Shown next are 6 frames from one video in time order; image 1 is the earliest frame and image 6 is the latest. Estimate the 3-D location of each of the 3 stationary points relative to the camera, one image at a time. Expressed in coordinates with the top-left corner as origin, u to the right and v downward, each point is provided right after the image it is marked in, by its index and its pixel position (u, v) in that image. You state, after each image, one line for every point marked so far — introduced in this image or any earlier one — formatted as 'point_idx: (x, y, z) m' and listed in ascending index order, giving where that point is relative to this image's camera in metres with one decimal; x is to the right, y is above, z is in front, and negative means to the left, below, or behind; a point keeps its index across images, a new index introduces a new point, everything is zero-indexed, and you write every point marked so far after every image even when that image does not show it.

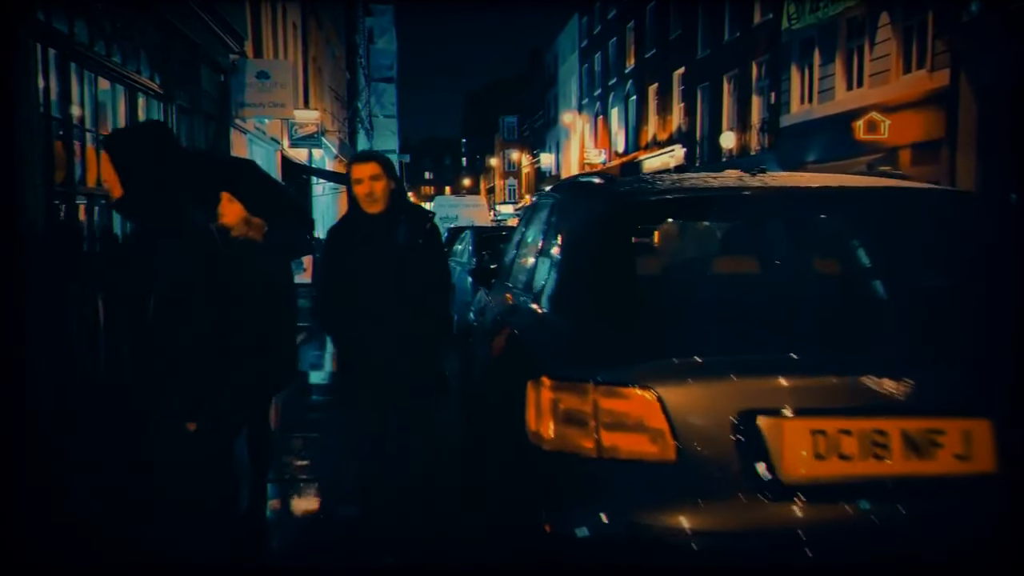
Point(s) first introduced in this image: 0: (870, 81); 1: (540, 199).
0: (+7.1, +4.1, +16.3) m
1: (+0.2, +0.5, +4.7) m
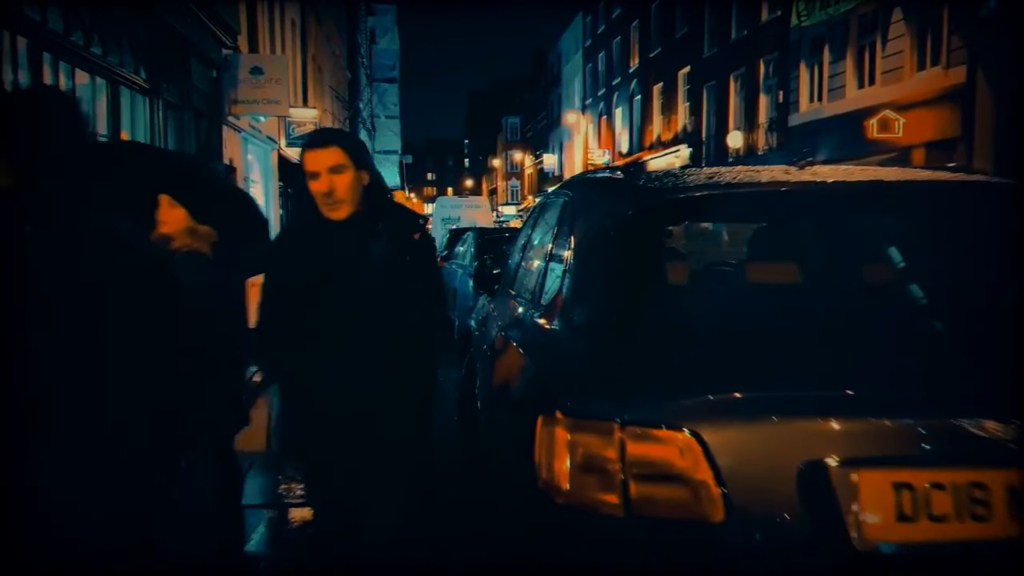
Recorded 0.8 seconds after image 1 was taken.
0: (+7.1, +4.0, +15.9) m
1: (+0.2, +0.5, +4.3) m
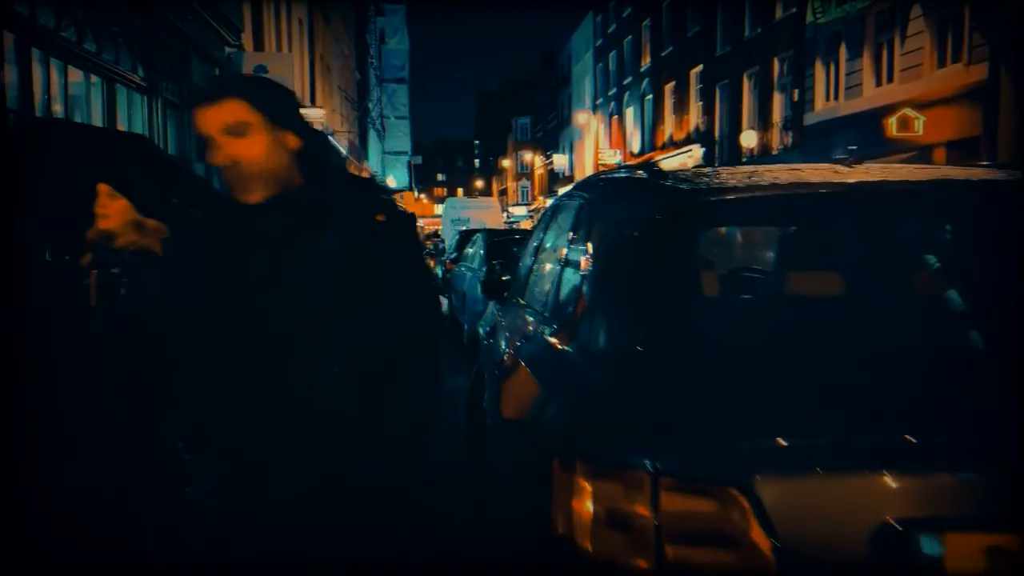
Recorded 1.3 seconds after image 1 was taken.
0: (+7.3, +4.0, +15.5) m
1: (+0.2, +0.4, +4.0) m
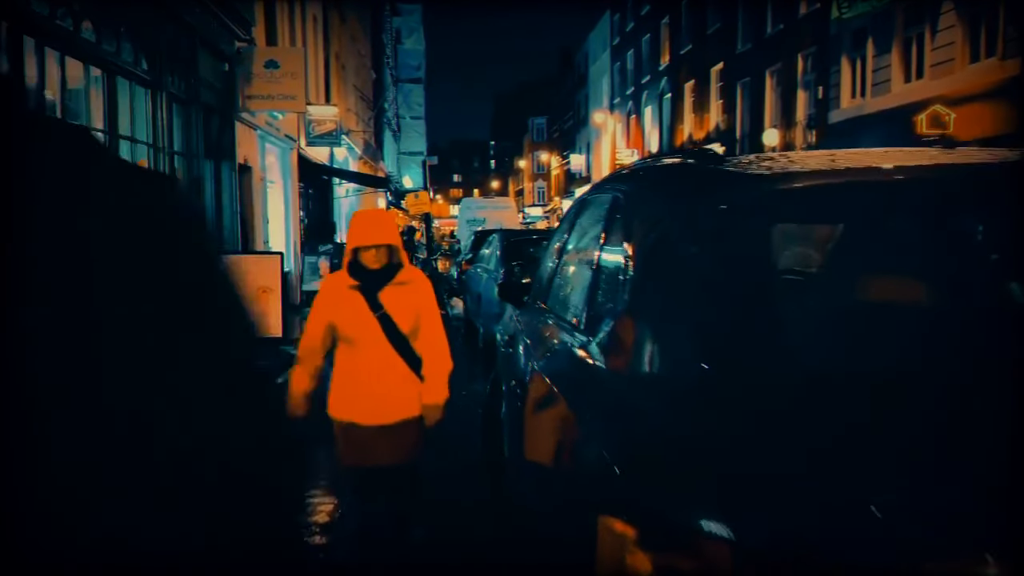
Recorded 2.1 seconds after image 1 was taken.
0: (+7.6, +3.9, +15.1) m
1: (+0.3, +0.4, +3.7) m
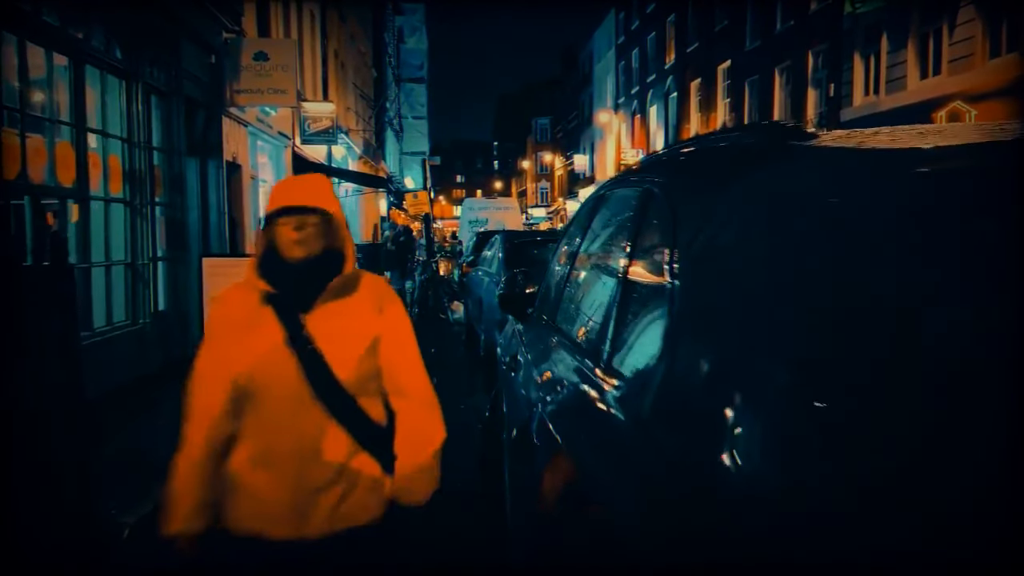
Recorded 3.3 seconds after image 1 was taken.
0: (+7.7, +3.9, +14.6) m
1: (+0.3, +0.4, +3.2) m
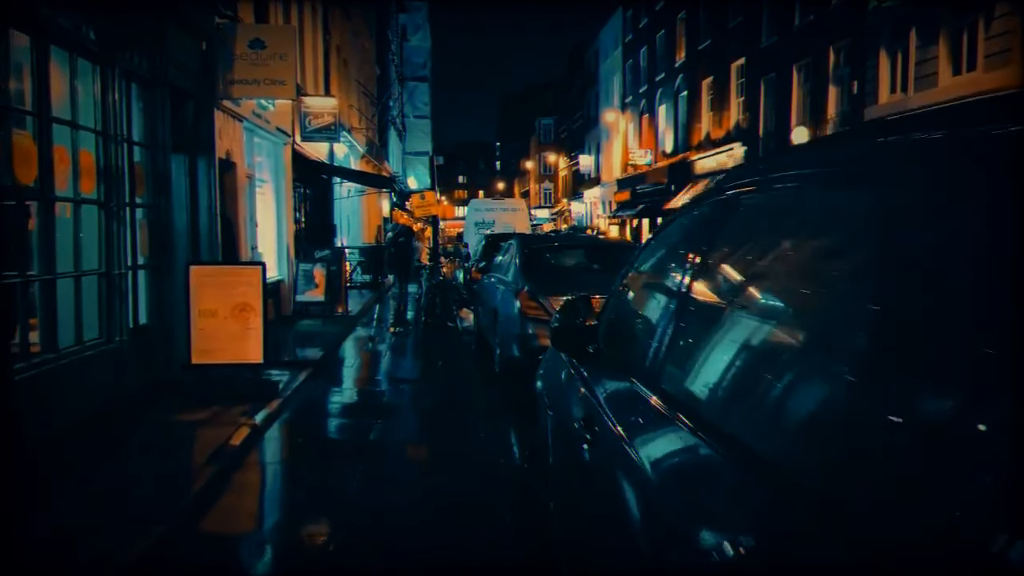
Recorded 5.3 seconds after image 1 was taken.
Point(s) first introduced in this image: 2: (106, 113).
0: (+7.9, +3.7, +13.8) m
1: (+0.5, +0.3, +2.5) m
2: (-3.2, +1.4, +6.7) m
